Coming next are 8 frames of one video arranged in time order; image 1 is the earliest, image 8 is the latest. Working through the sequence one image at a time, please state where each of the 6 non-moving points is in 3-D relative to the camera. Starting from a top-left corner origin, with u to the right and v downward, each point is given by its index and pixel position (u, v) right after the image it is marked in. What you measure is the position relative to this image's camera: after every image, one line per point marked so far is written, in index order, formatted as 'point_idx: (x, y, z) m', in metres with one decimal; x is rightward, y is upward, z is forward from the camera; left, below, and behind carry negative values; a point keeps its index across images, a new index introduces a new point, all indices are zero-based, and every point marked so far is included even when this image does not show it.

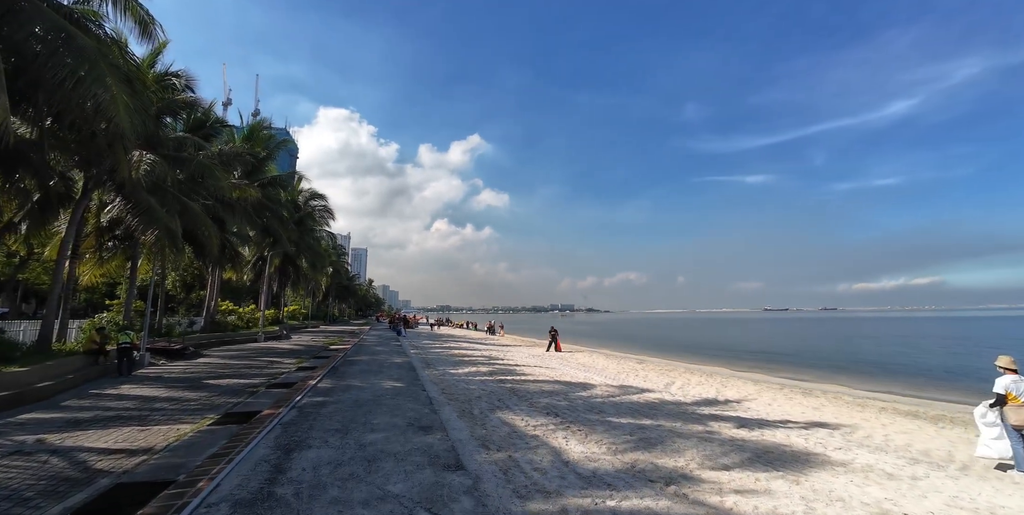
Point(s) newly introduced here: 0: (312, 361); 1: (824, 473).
0: (-7.6, -4.0, +17.2) m
1: (+4.0, -2.8, +5.9) m
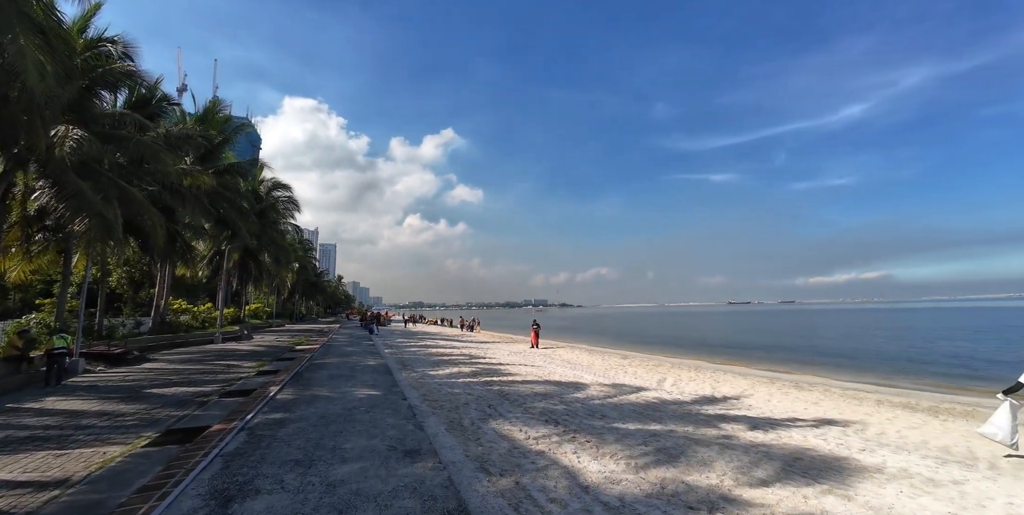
0: (-8.3, -3.8, +15.8) m
1: (+4.0, -2.6, +5.2) m
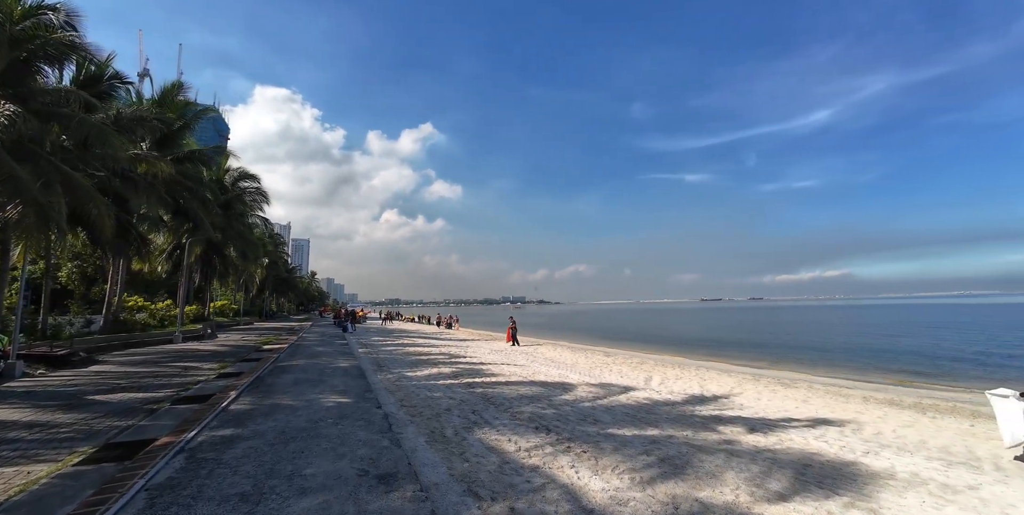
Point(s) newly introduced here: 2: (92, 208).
0: (-8.9, -3.6, +14.8) m
1: (+3.9, -2.5, +4.8) m
2: (-13.6, +1.6, +14.8) m
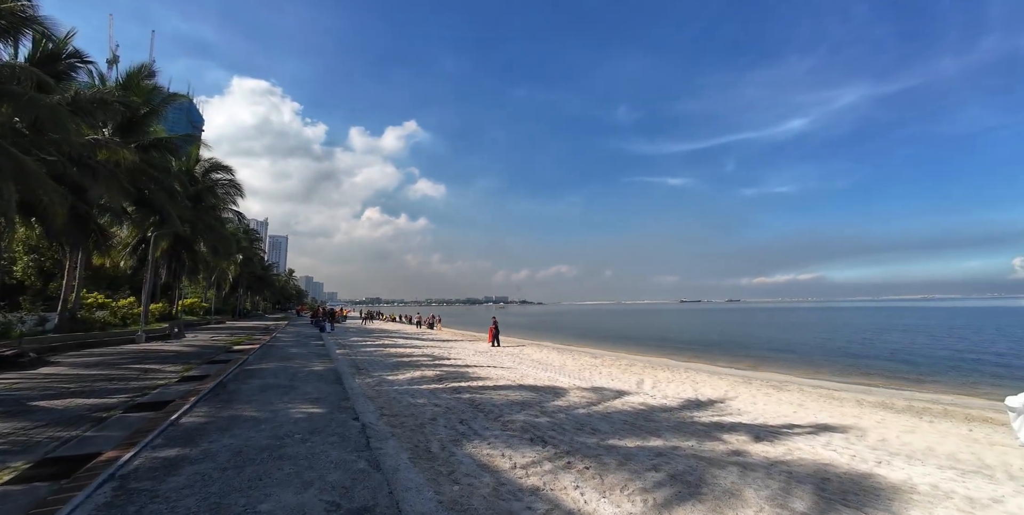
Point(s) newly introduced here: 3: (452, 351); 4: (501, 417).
0: (-9.4, -3.4, +13.9) m
1: (+3.9, -2.4, +4.4) m
2: (-14.0, +1.8, +13.7) m
3: (-2.3, -3.7, +17.9) m
4: (-0.2, -2.3, +6.5) m
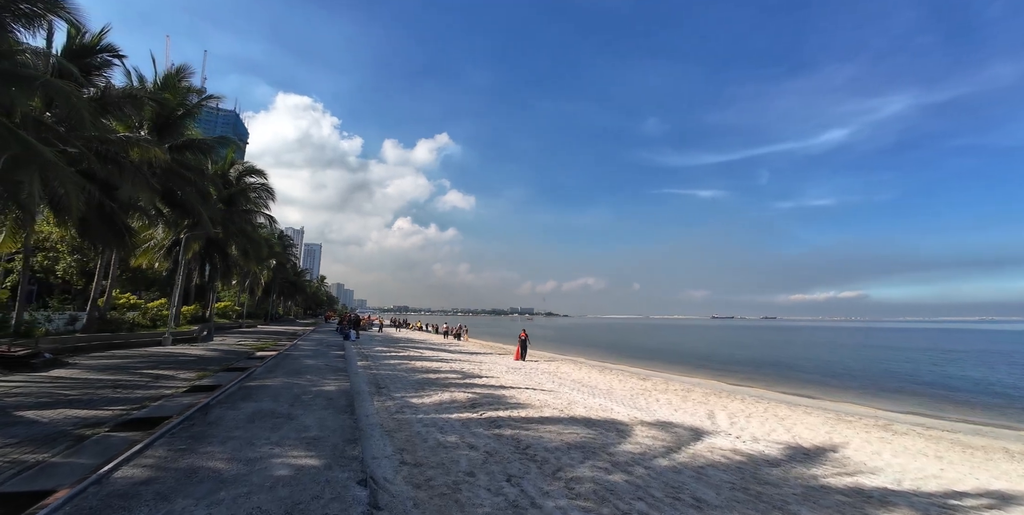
0: (-8.2, -3.4, +12.7) m
1: (+4.4, -2.4, +2.4) m
2: (-12.8, +2.0, +12.9) m
3: (-1.0, -3.9, +16.3) m
4: (+0.5, -2.2, +4.8) m
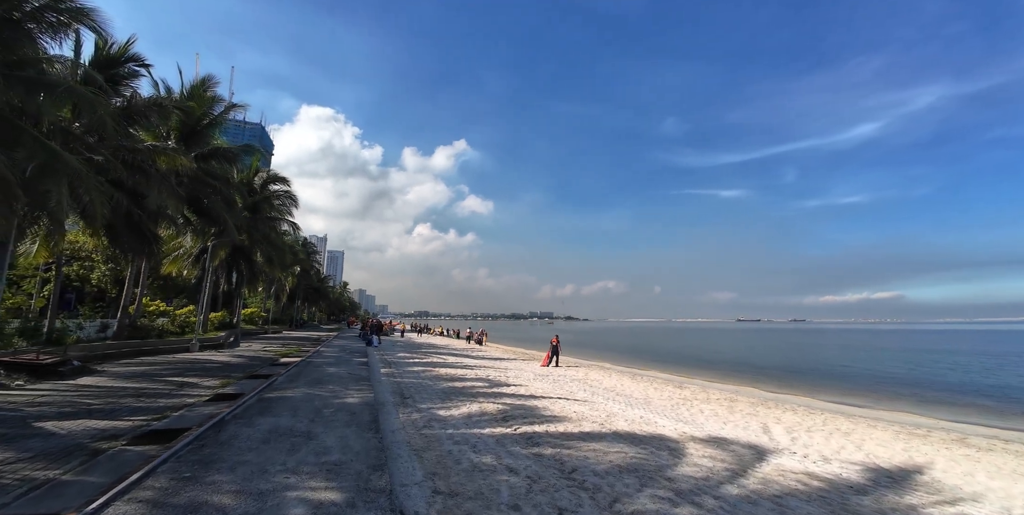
0: (-7.4, -3.5, +12.4) m
1: (+4.7, -2.3, +1.6) m
2: (-12.0, +1.8, +12.9) m
3: (0.0, -4.0, +15.6) m
4: (+1.0, -2.2, +4.1) m
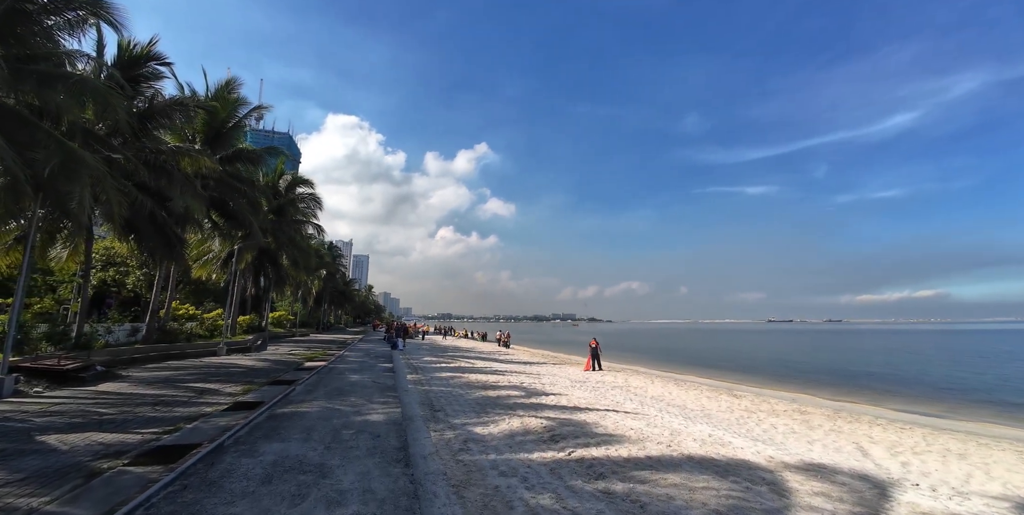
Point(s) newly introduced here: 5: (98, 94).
0: (-6.4, -3.5, +11.6) m
1: (+5.1, -2.1, +0.2) m
2: (-11.0, +1.7, +12.4) m
3: (+1.1, -3.9, +14.5) m
4: (+1.5, -2.1, +2.9) m
5: (-8.5, +3.4, +9.5) m
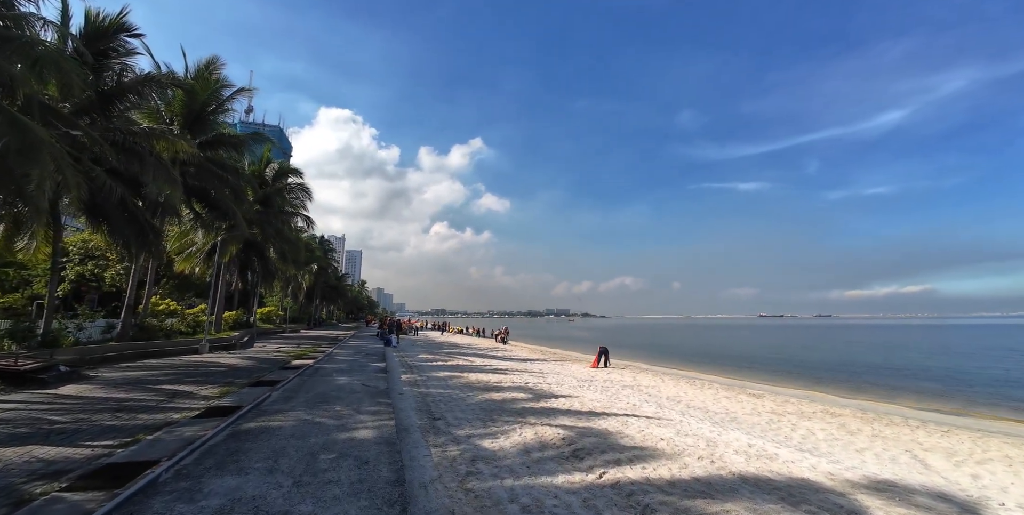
0: (-6.3, -3.2, +10.4) m
1: (+5.4, -2.0, -0.8) m
2: (-10.9, +2.0, +11.1) m
3: (+1.2, -3.6, +13.5) m
4: (+1.7, -1.9, +1.9) m
5: (-8.4, +3.6, +8.2) m
